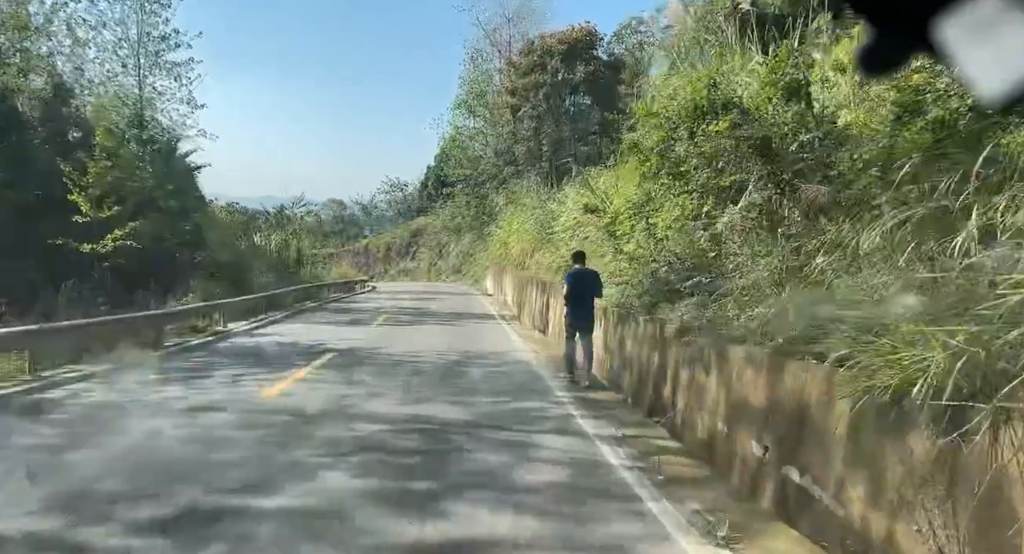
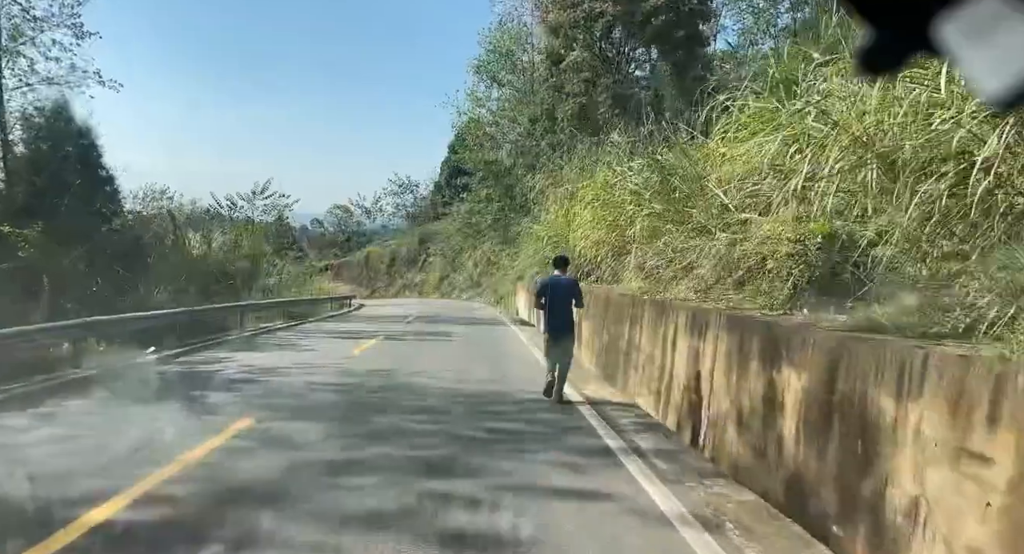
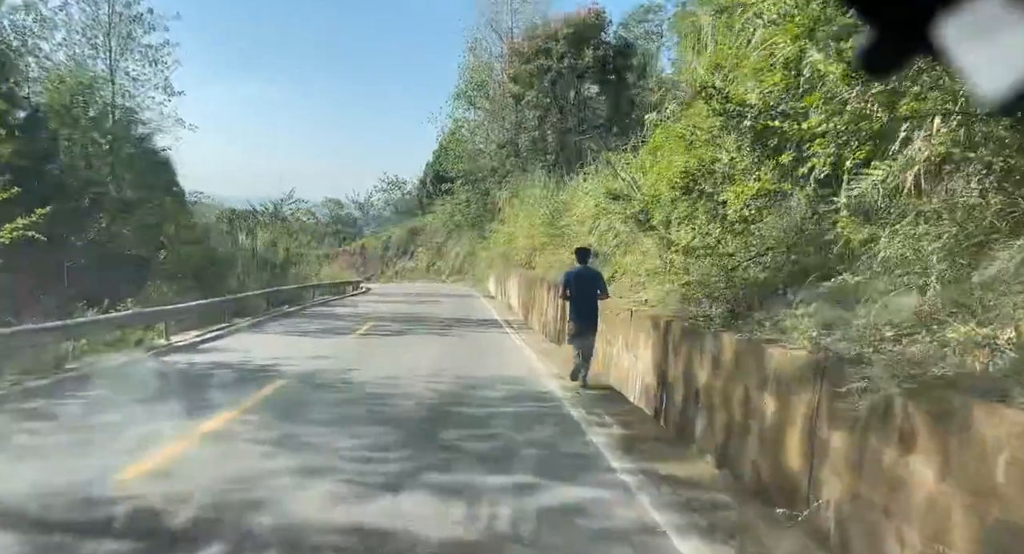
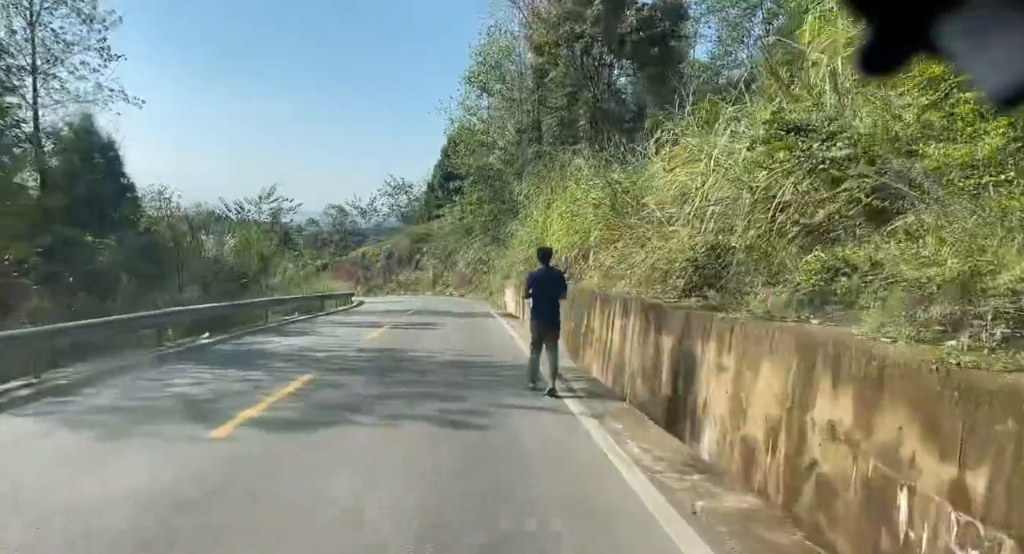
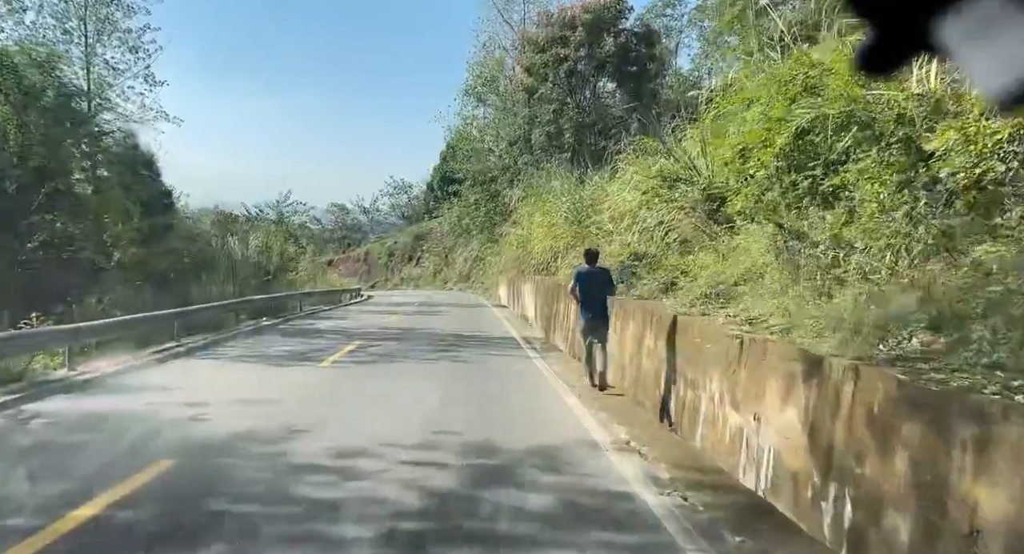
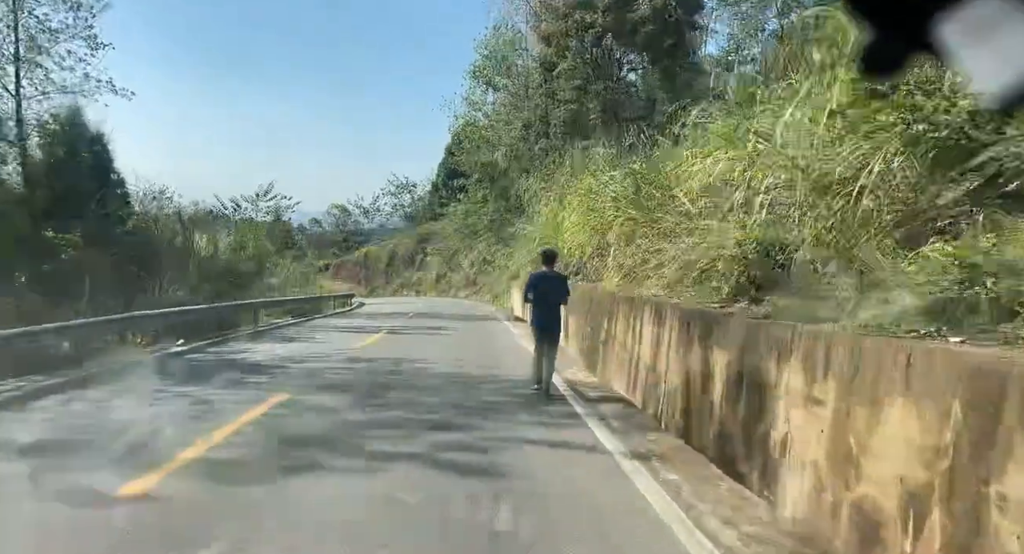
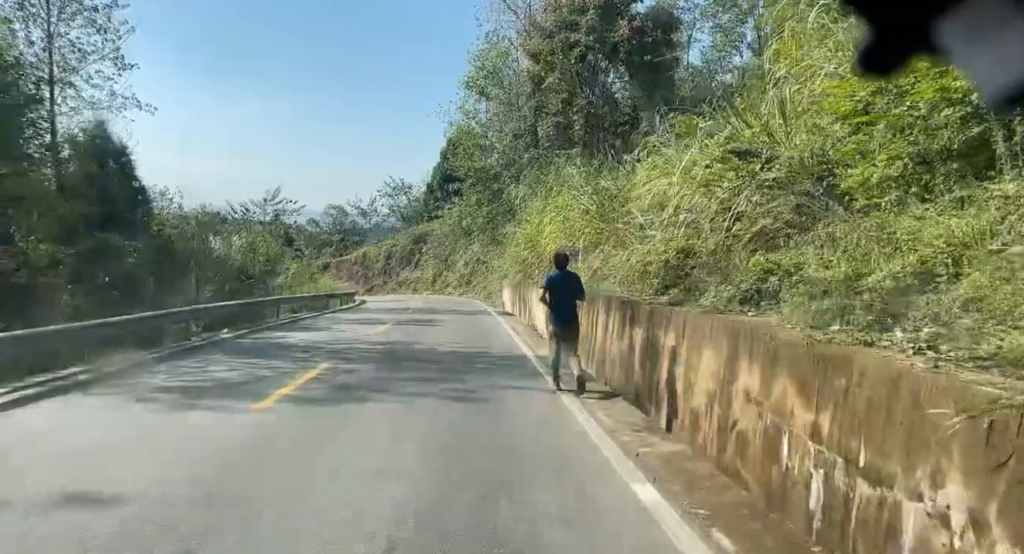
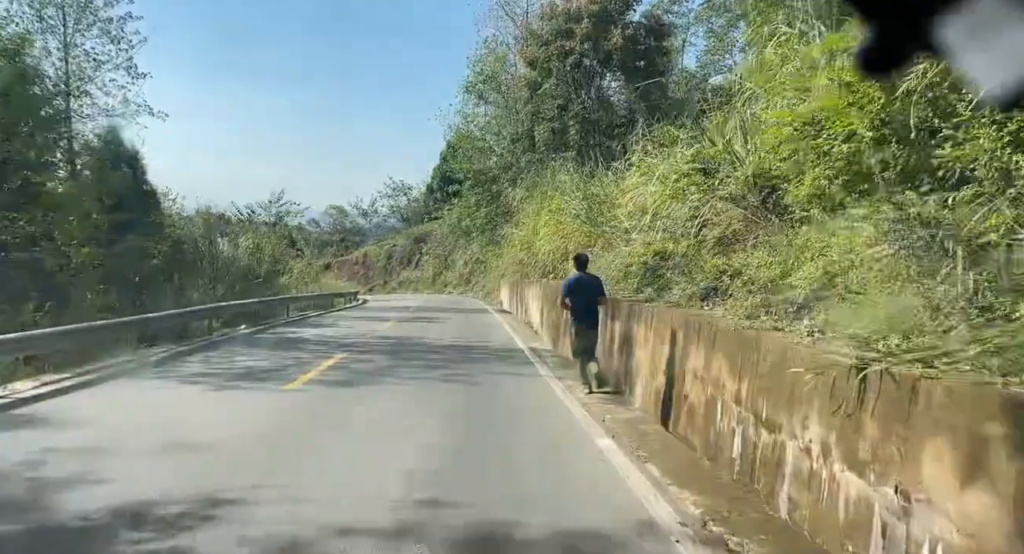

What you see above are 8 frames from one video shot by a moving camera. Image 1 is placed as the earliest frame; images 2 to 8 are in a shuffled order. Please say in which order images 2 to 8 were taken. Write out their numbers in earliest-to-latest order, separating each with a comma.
3, 5, 8, 7, 4, 6, 2
